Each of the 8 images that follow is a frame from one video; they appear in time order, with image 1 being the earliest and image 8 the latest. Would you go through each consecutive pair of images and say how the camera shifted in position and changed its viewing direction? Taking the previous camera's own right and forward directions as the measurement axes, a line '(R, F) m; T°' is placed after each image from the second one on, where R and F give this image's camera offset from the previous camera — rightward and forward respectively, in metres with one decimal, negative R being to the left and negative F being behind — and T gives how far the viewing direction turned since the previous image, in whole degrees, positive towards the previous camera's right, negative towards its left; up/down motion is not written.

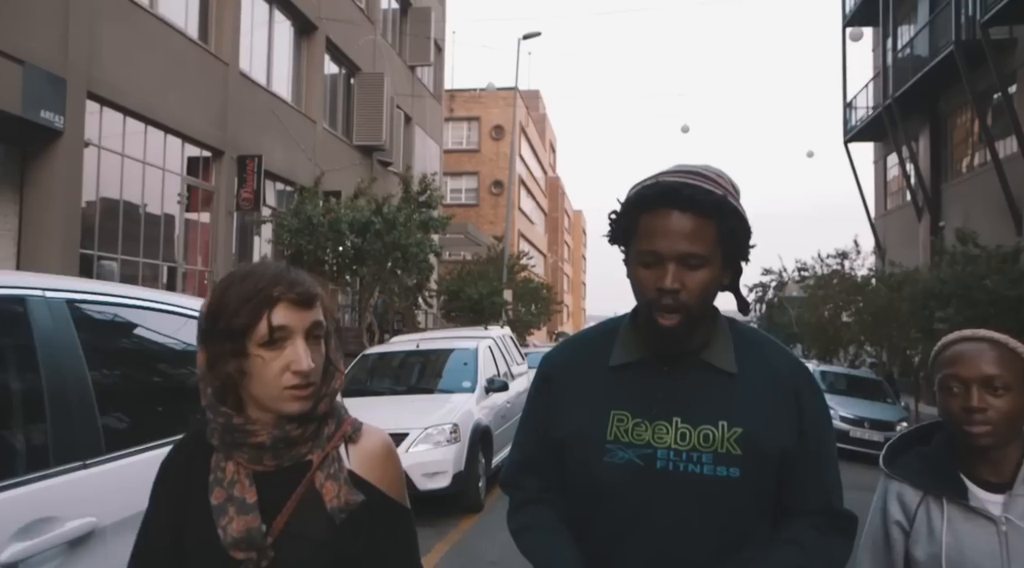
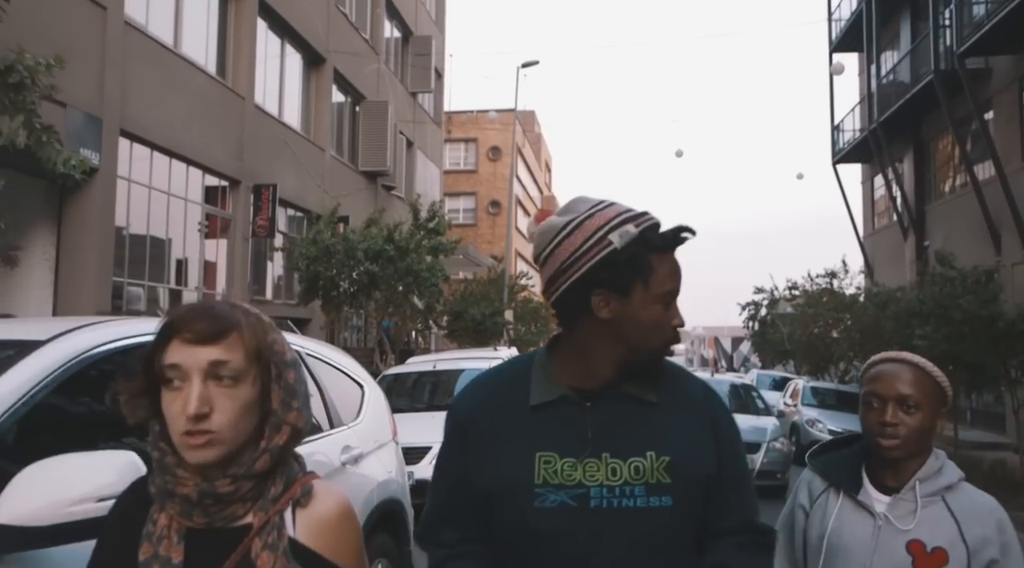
(-0.1, -0.7) m; 0°
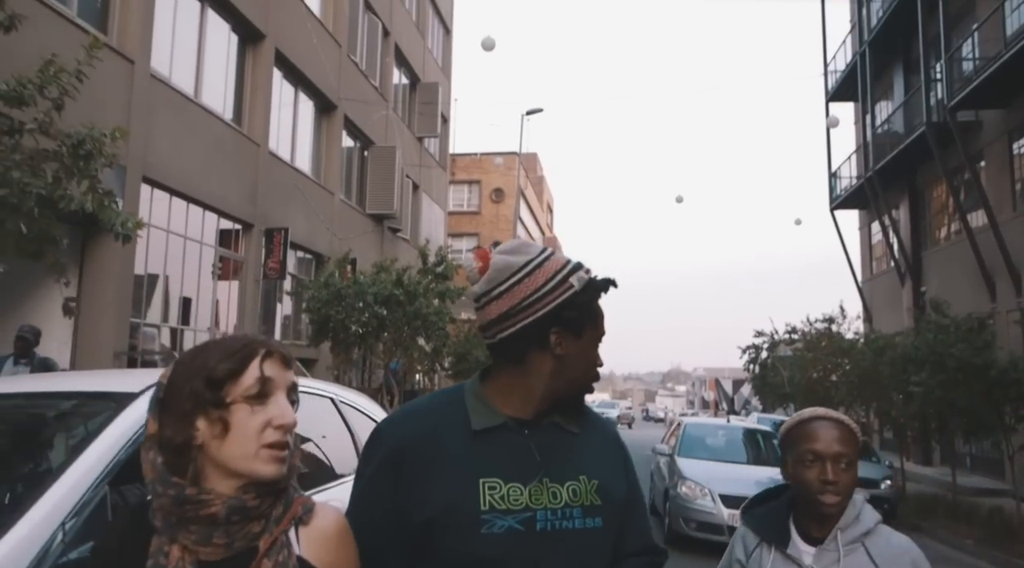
(-0.1, -0.4) m; 0°
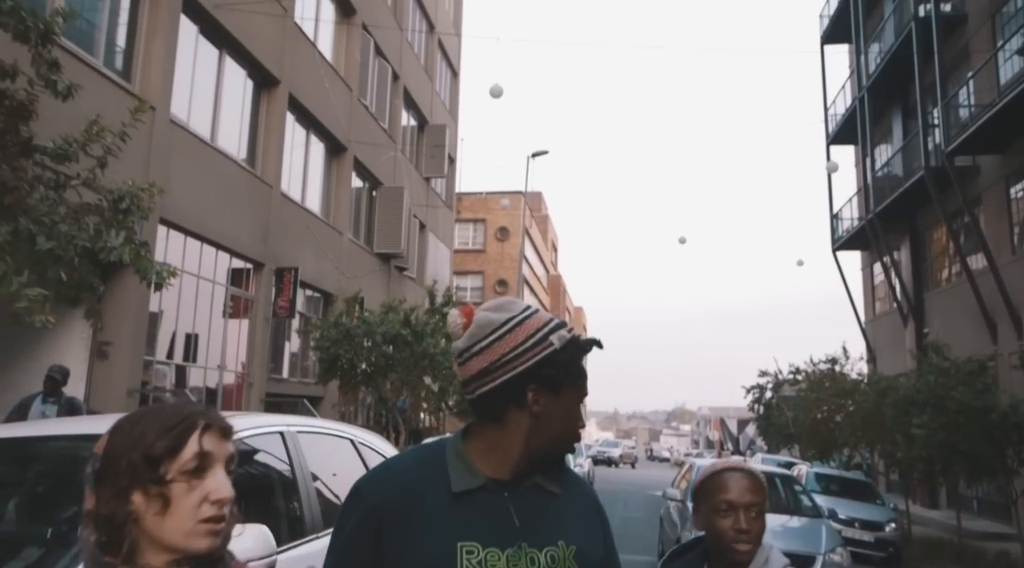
(0.0, -0.3) m; 0°
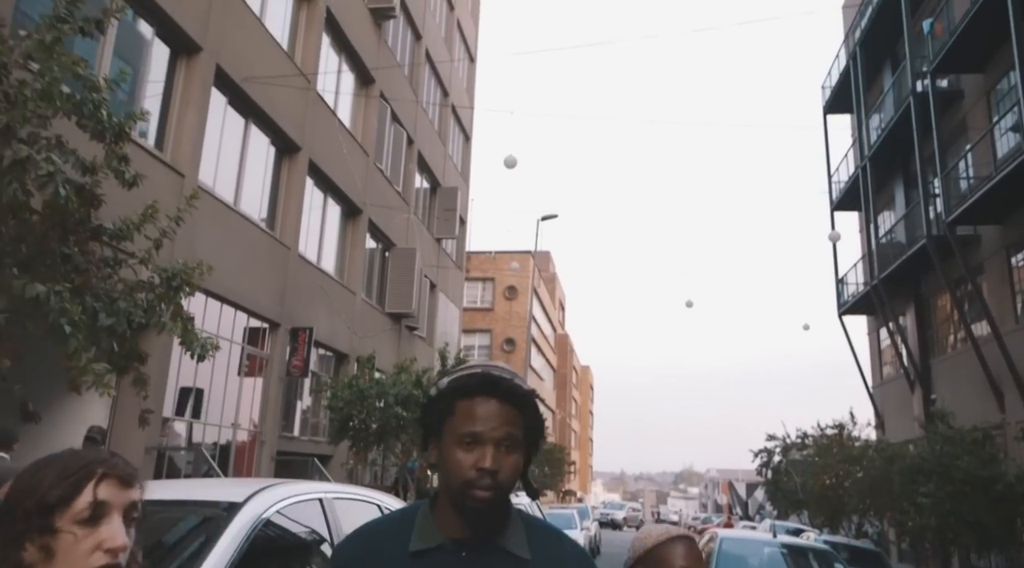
(-0.1, -0.3) m; -1°
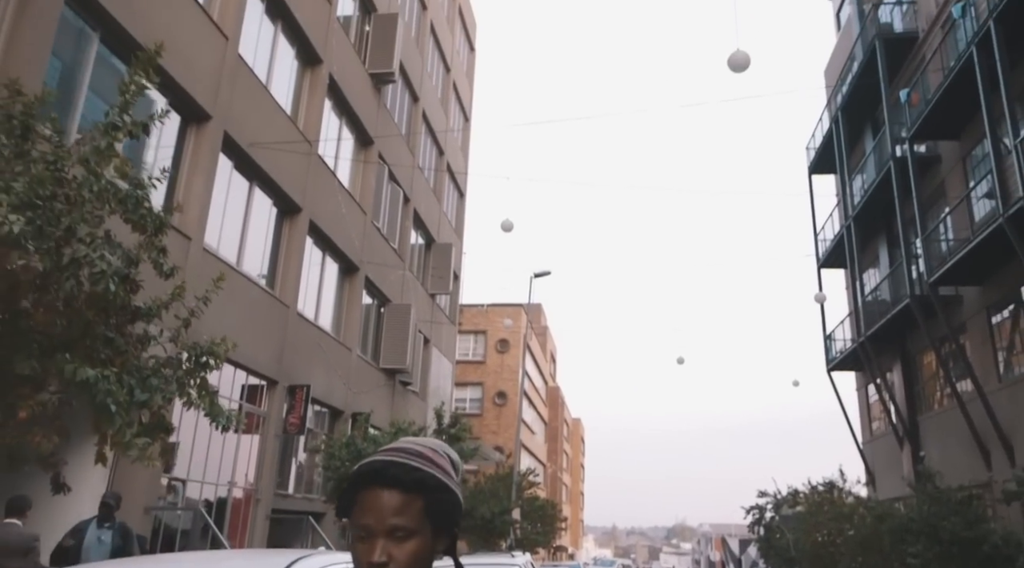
(-0.1, -0.4) m; +1°
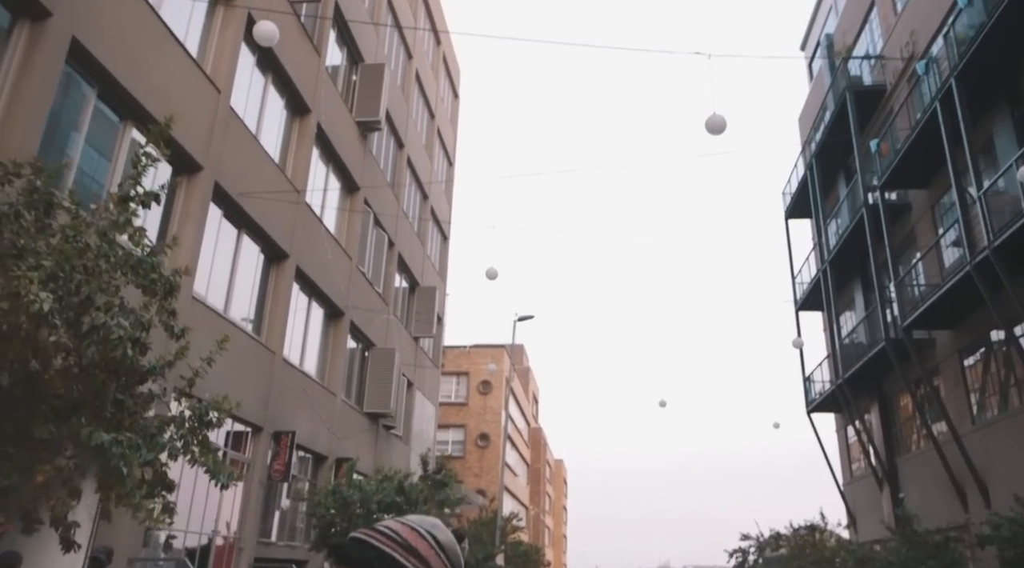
(0.0, -0.3) m; +1°
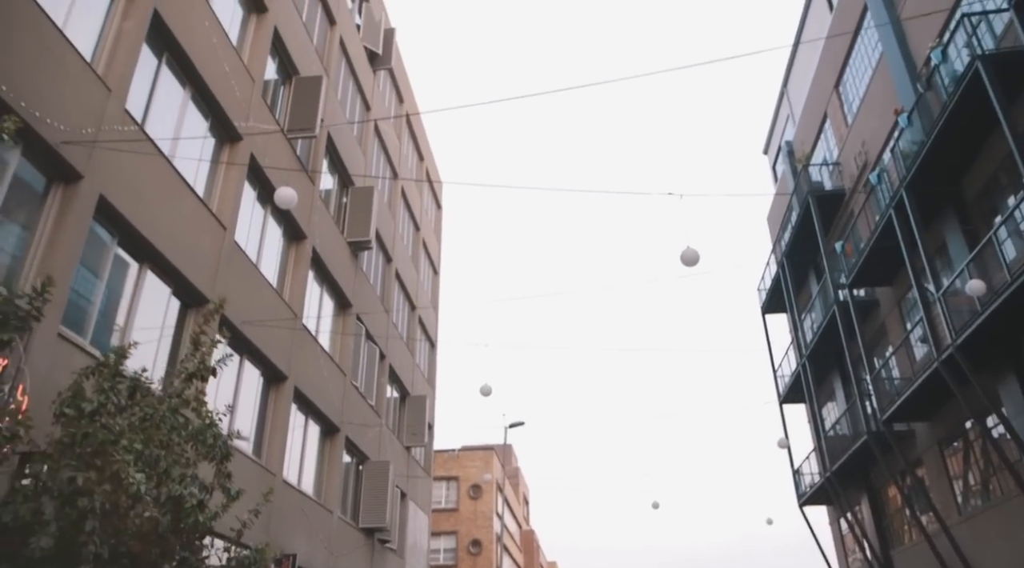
(-0.2, -0.8) m; +1°
